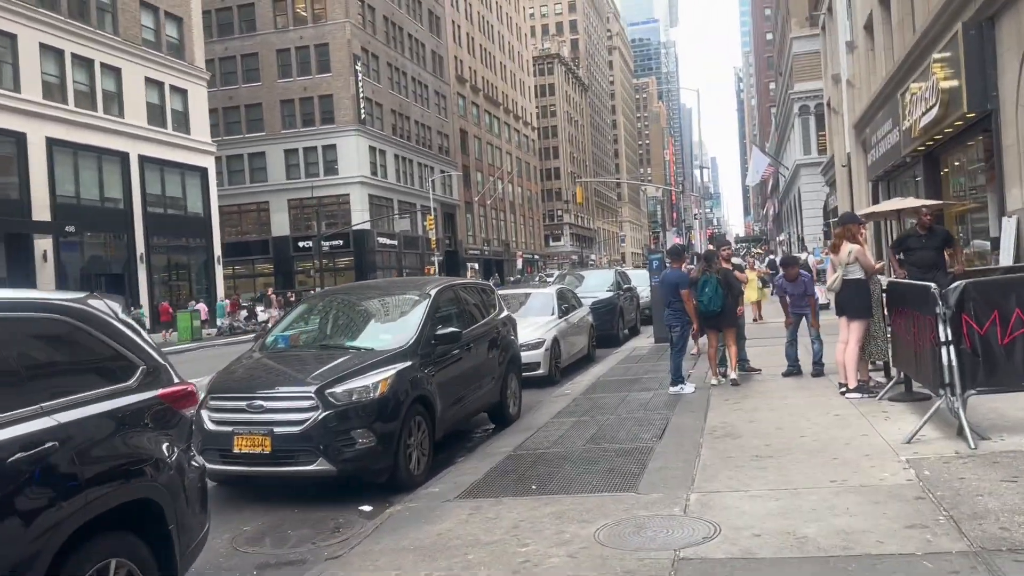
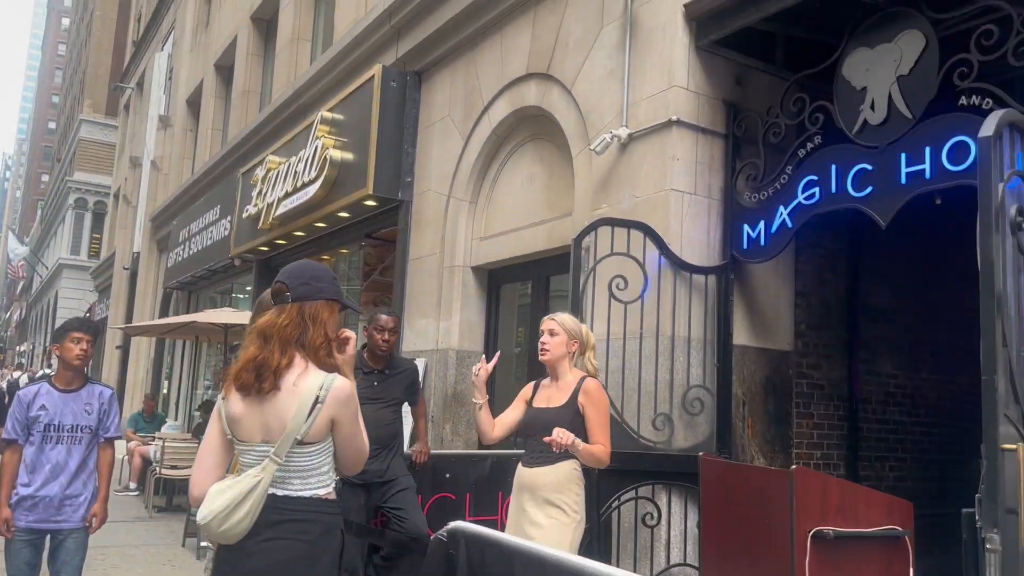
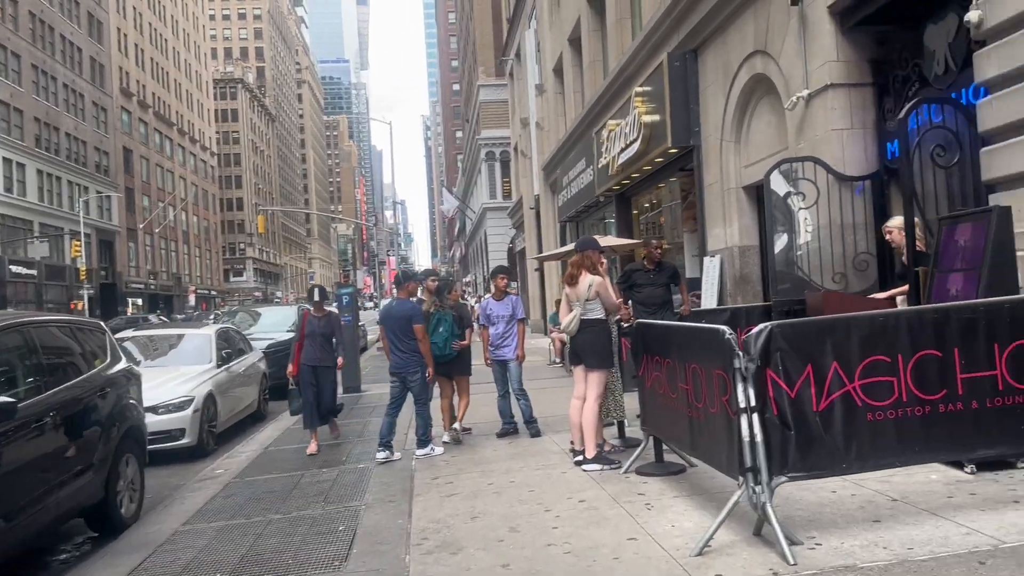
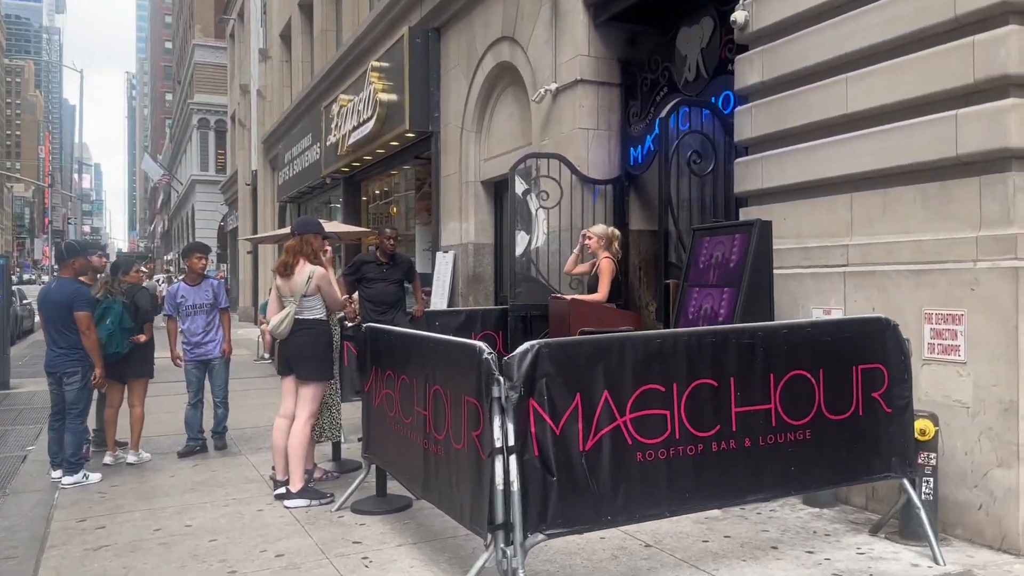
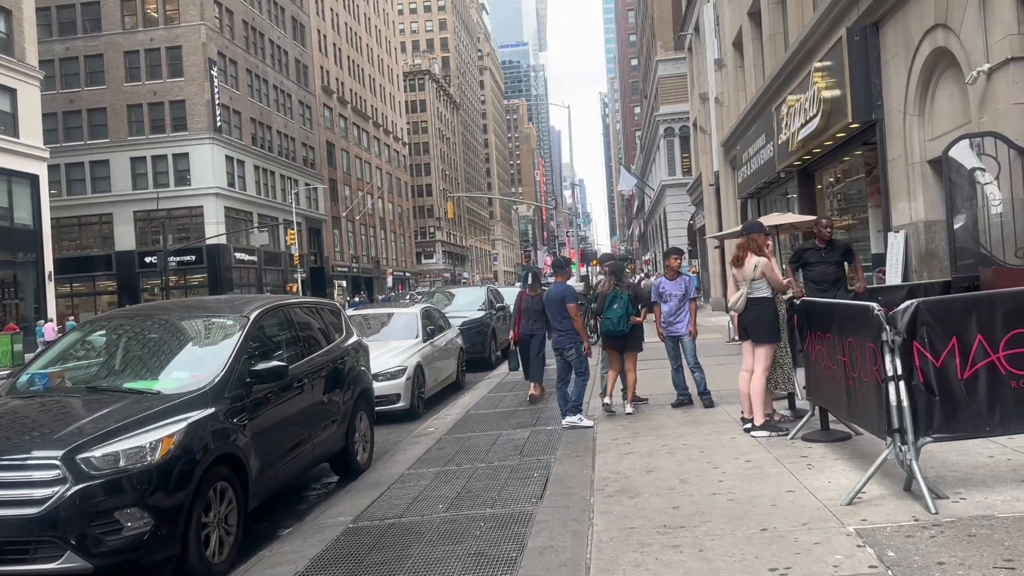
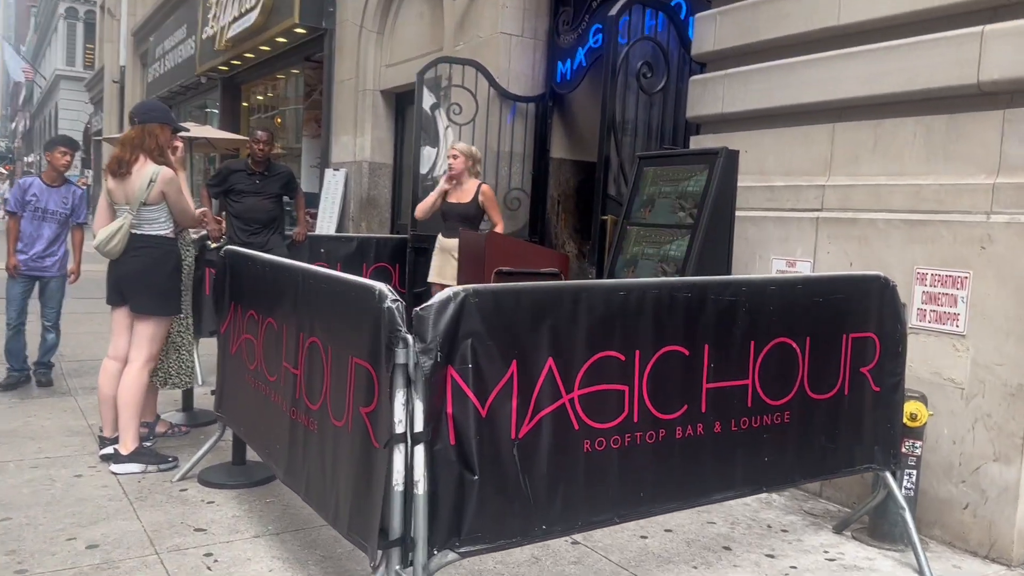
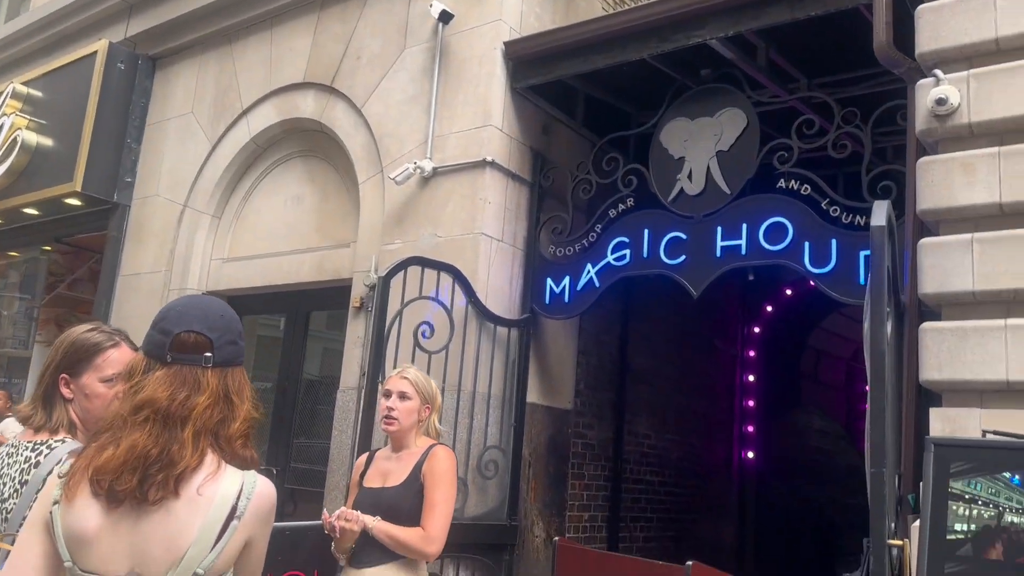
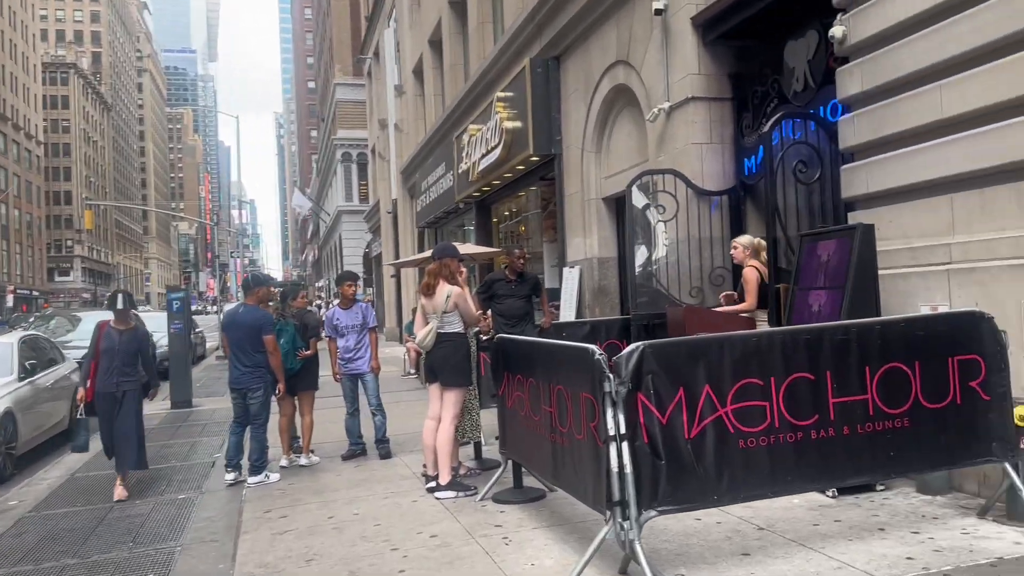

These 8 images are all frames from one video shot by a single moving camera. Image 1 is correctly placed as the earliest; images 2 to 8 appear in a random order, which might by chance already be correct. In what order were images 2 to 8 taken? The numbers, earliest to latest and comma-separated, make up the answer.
5, 3, 8, 4, 6, 2, 7
